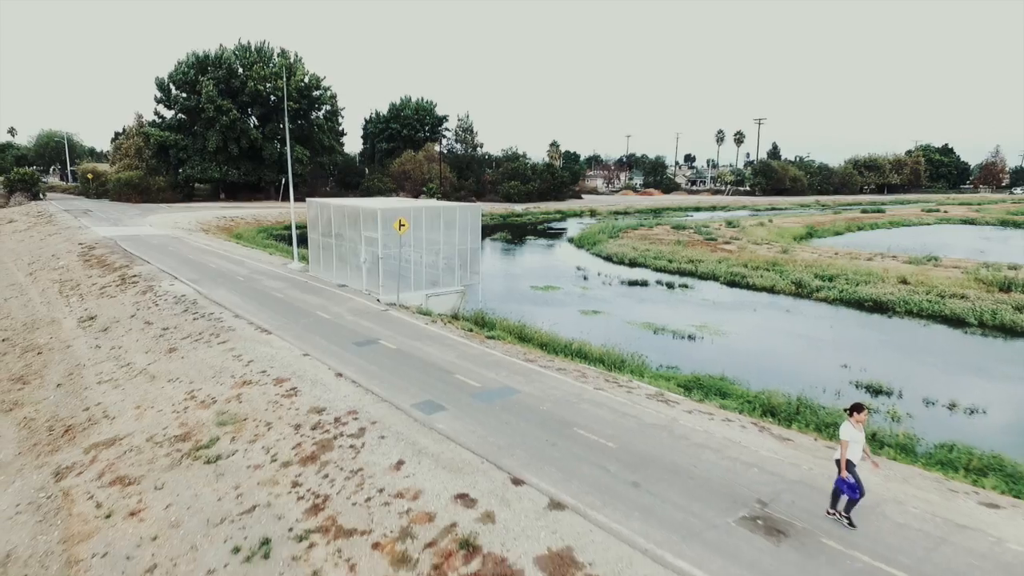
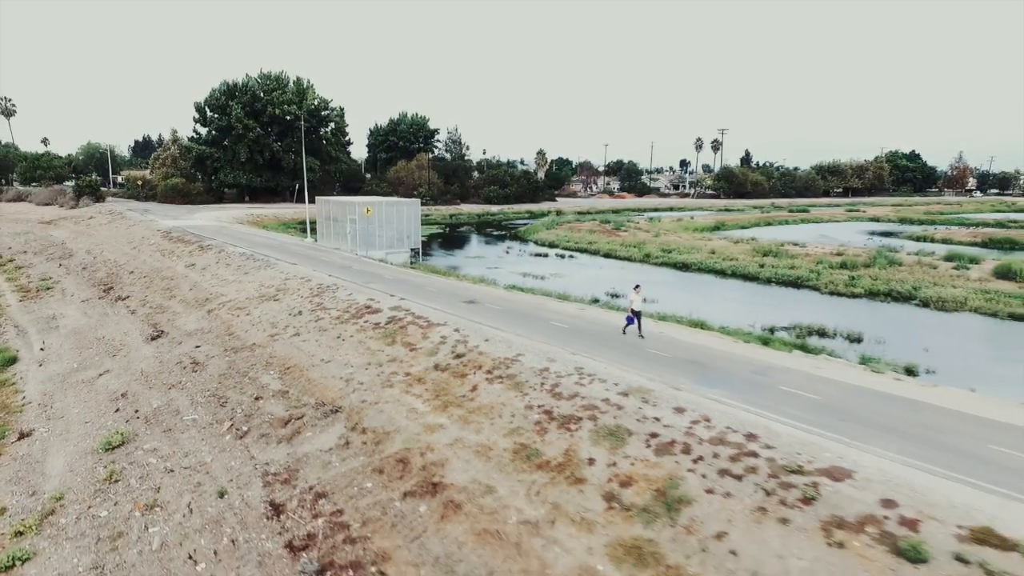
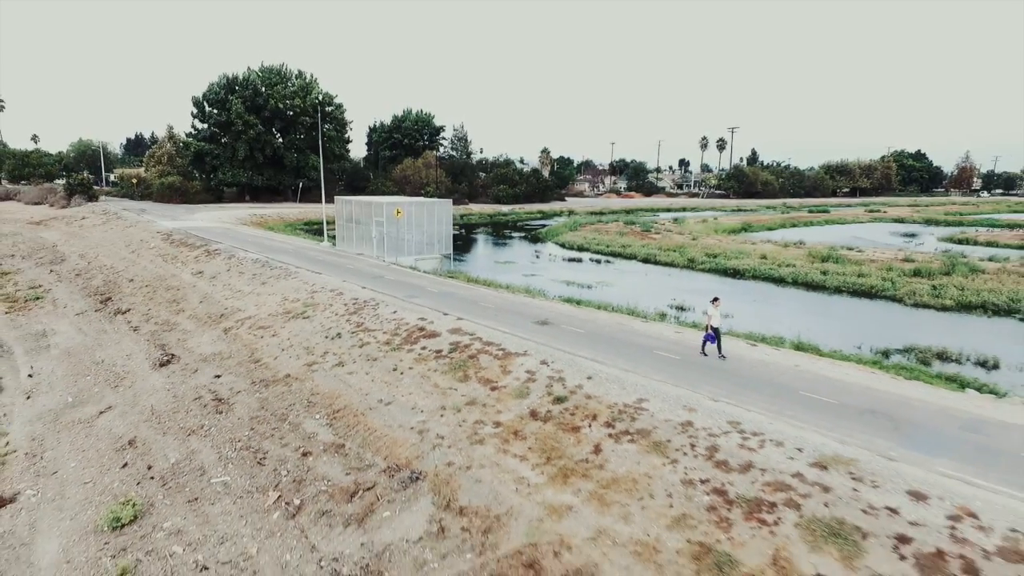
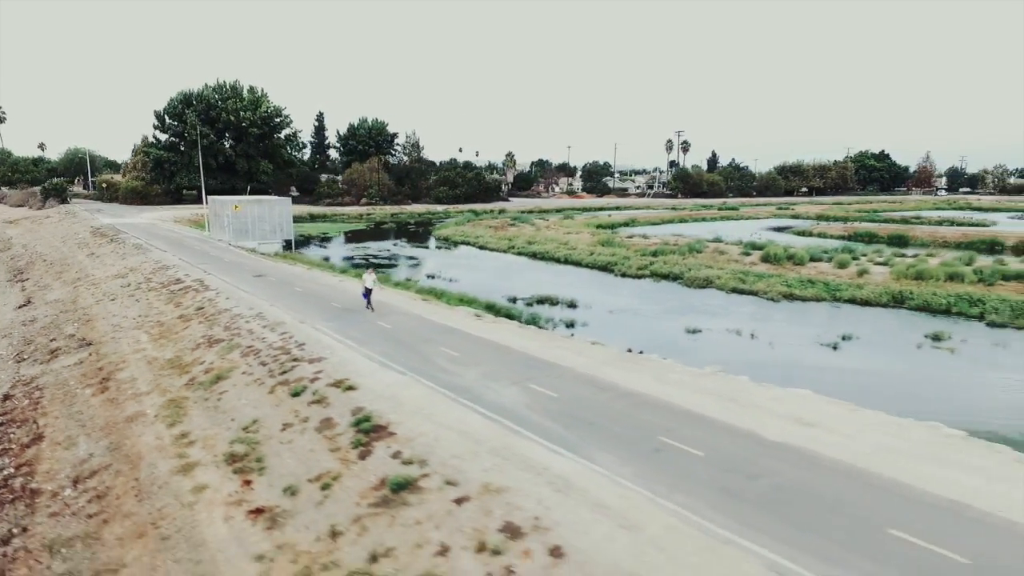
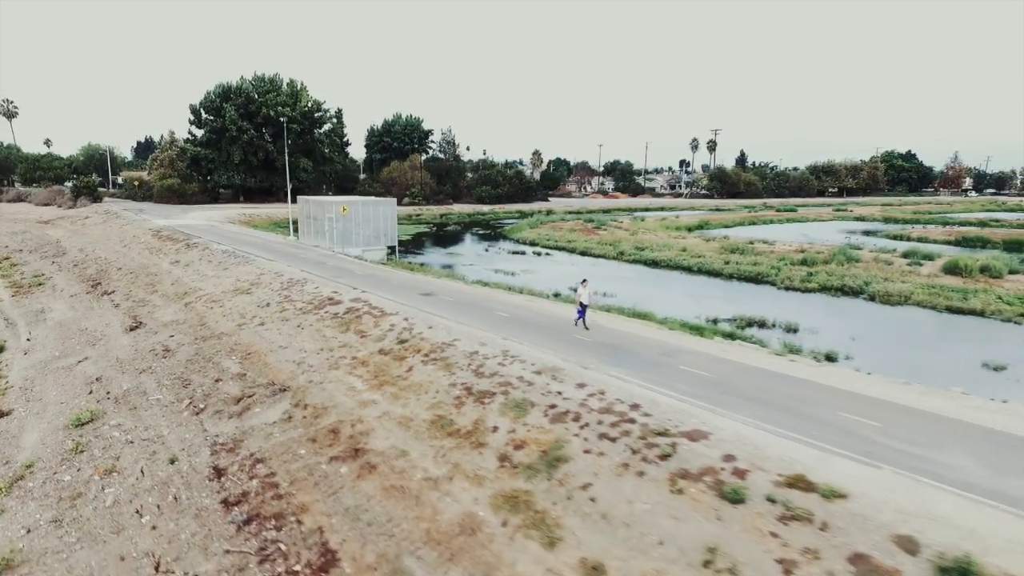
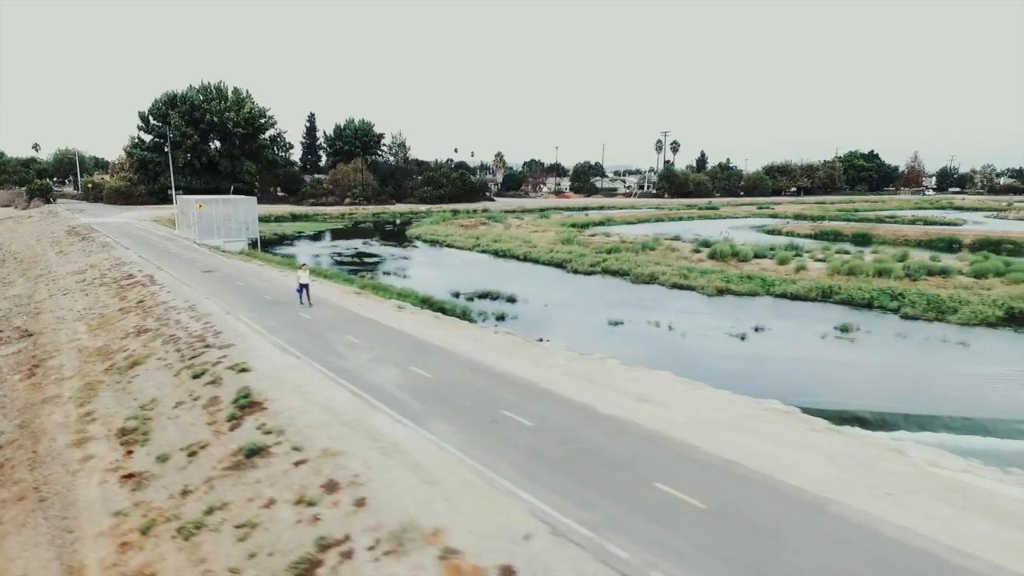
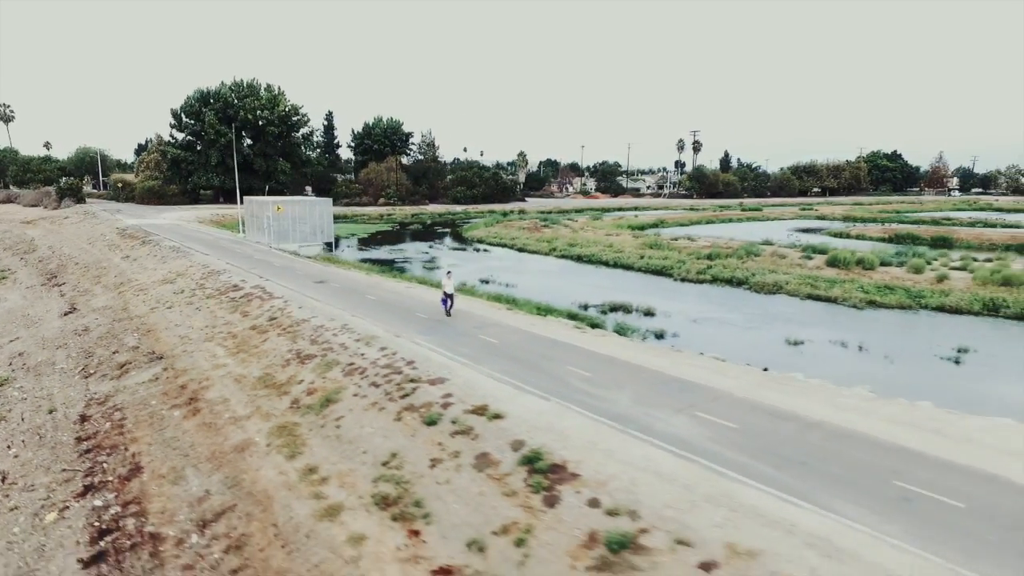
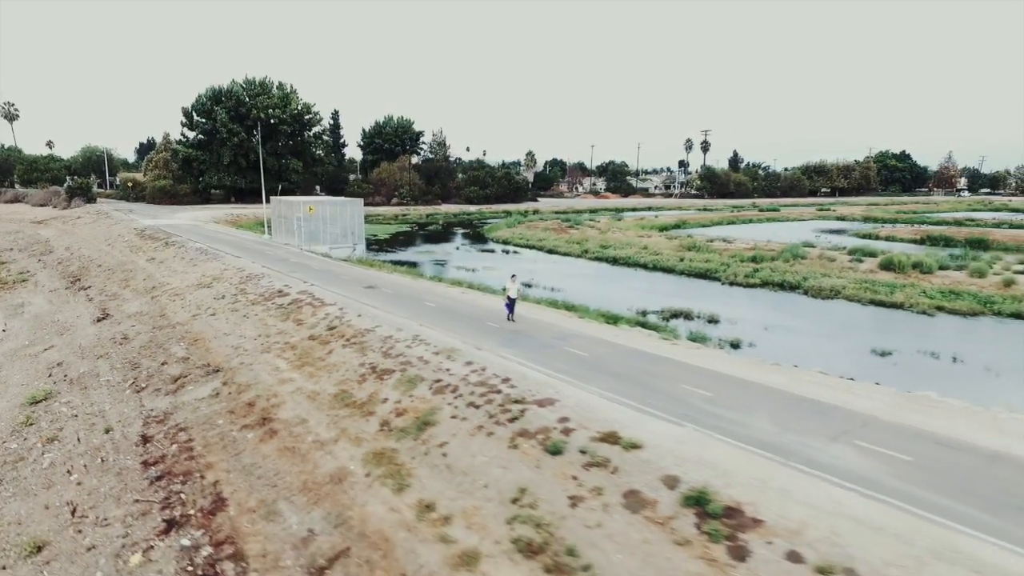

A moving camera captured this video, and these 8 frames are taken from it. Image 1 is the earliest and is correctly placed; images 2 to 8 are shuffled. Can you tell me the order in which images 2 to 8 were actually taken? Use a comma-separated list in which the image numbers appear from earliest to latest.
3, 2, 5, 8, 7, 4, 6
